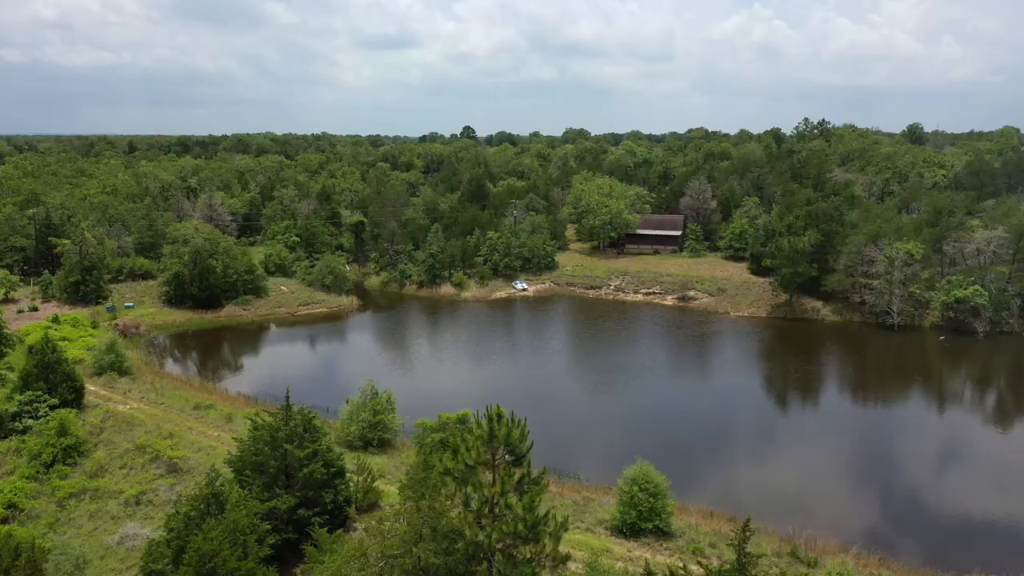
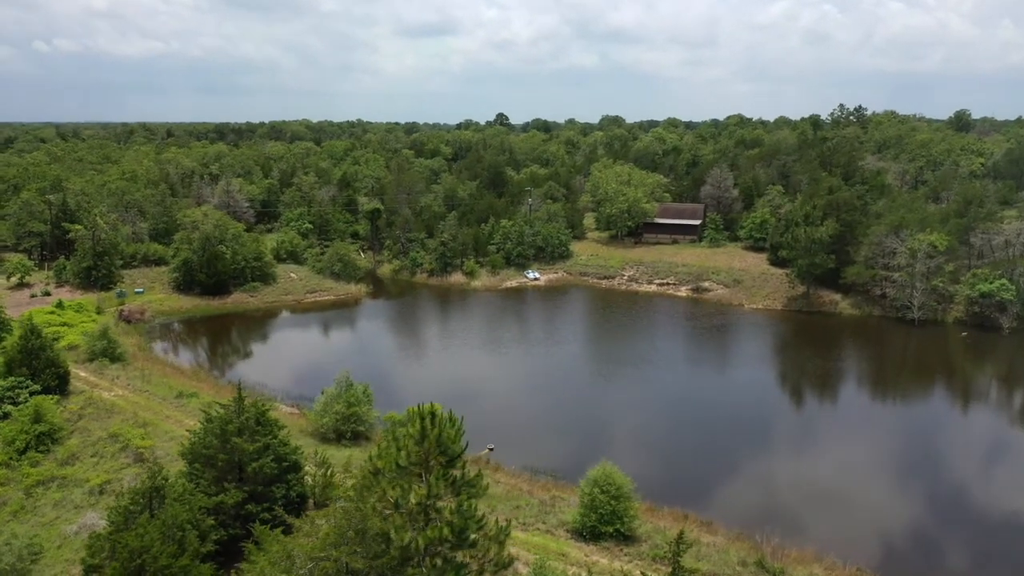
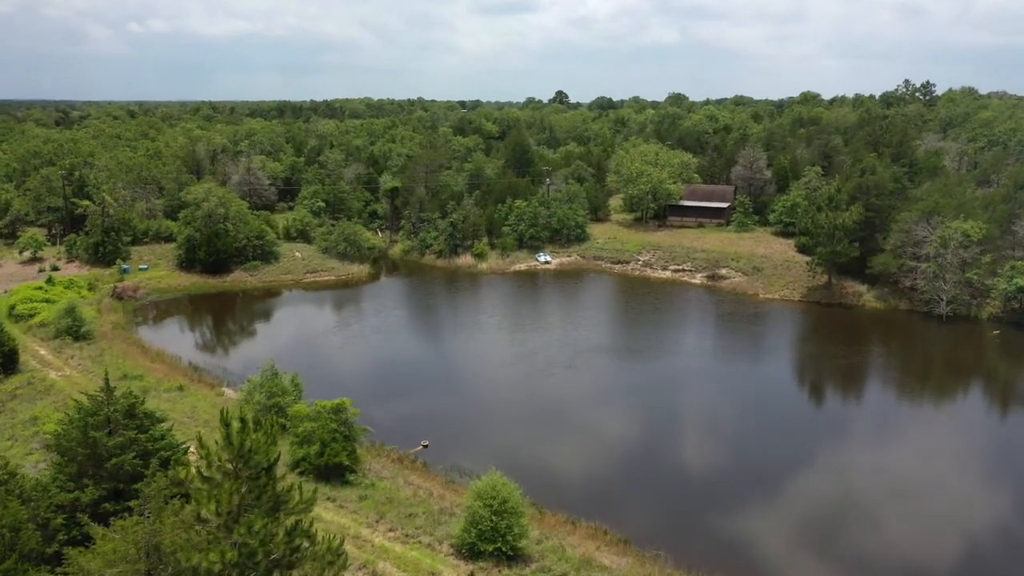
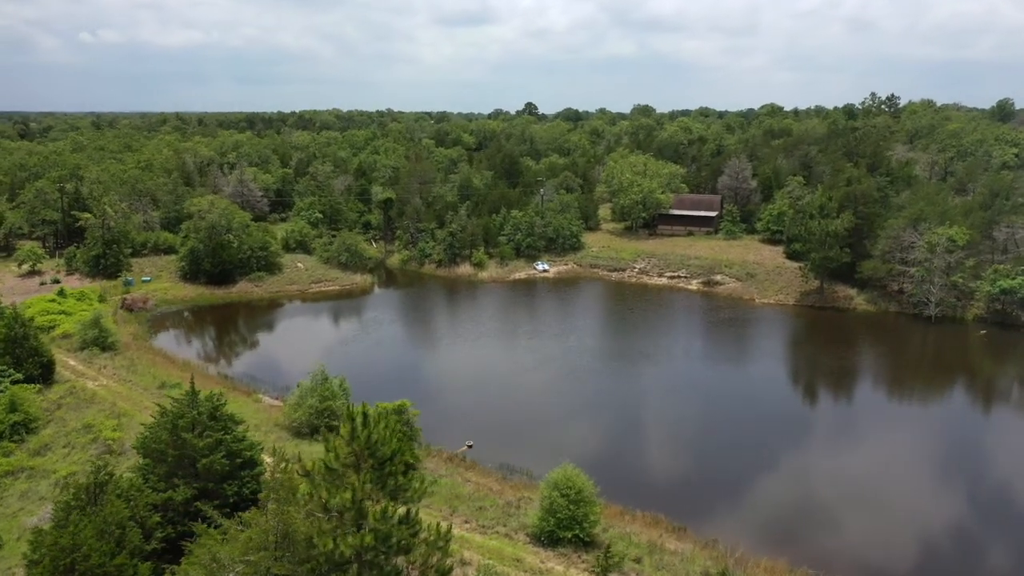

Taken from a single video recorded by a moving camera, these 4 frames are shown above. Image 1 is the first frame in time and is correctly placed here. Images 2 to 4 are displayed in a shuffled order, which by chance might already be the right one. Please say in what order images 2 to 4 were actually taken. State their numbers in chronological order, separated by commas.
2, 4, 3
